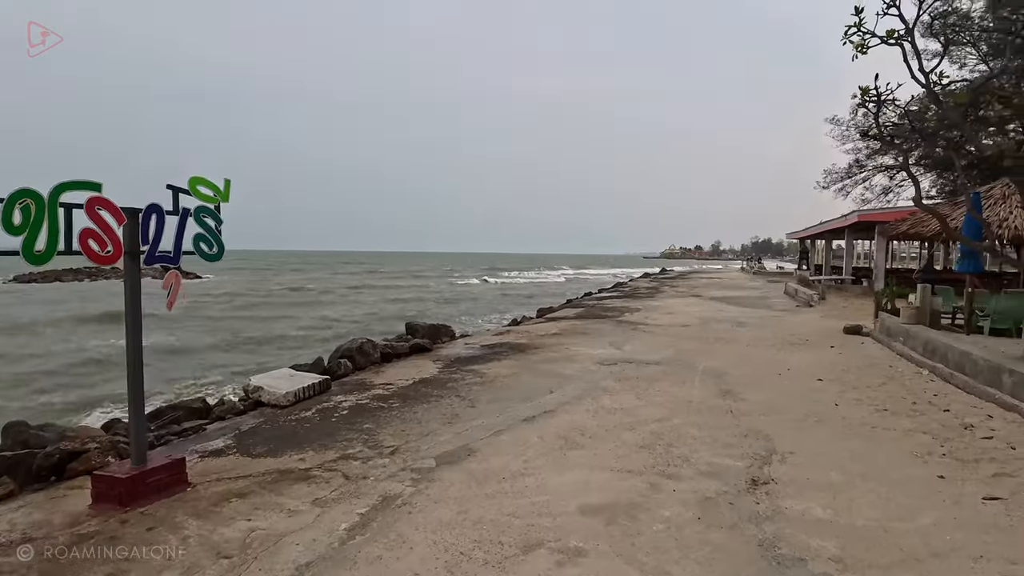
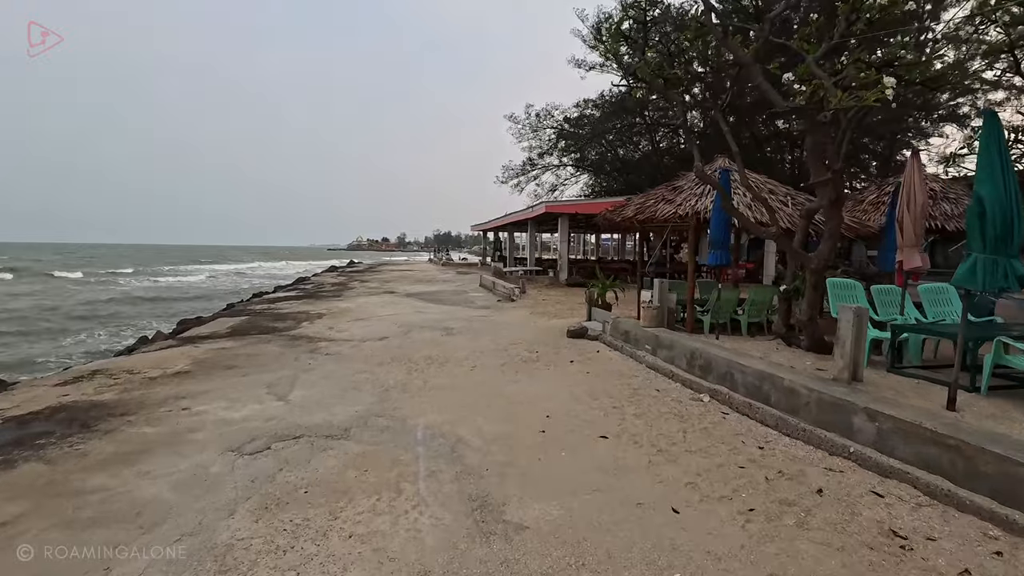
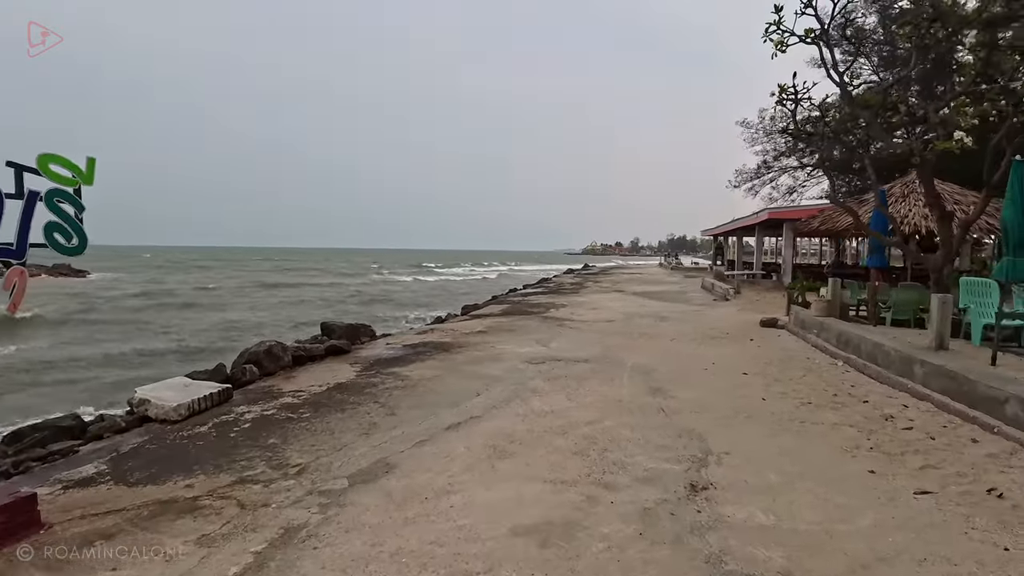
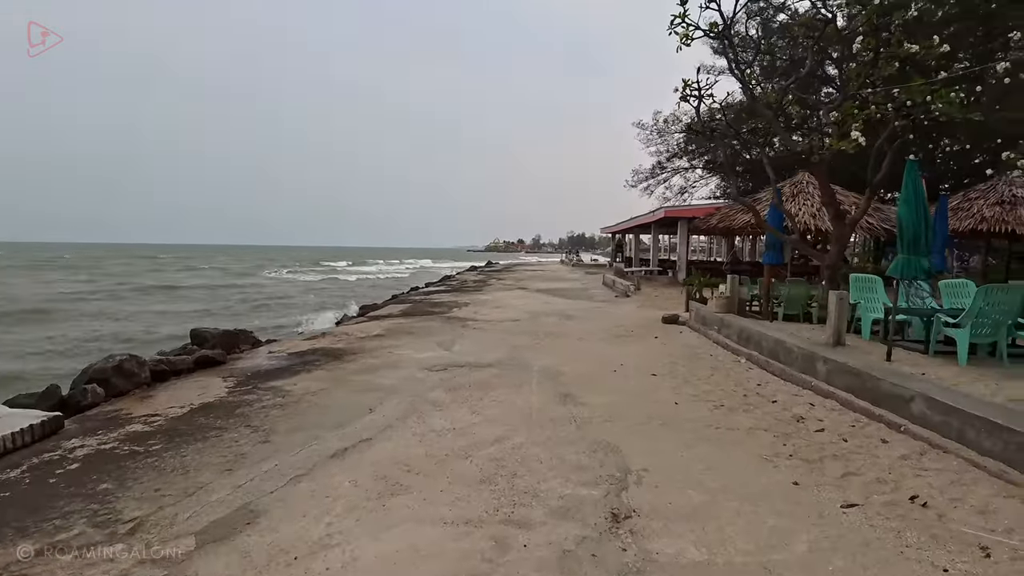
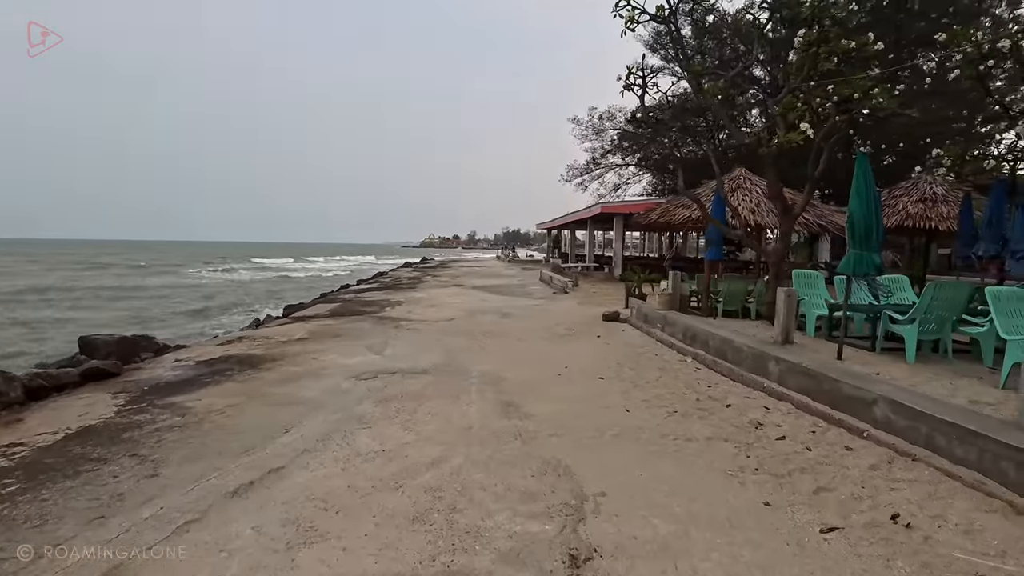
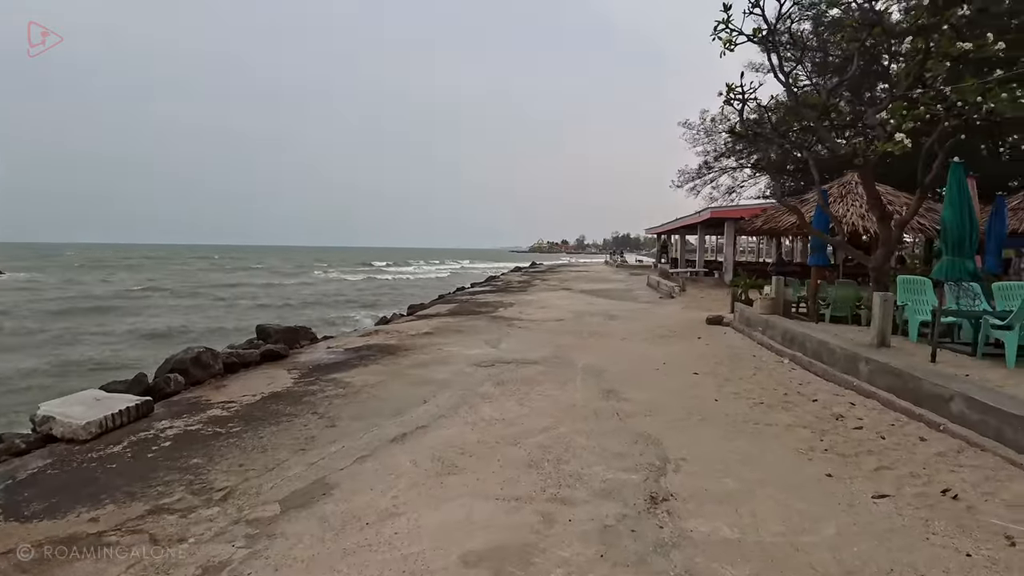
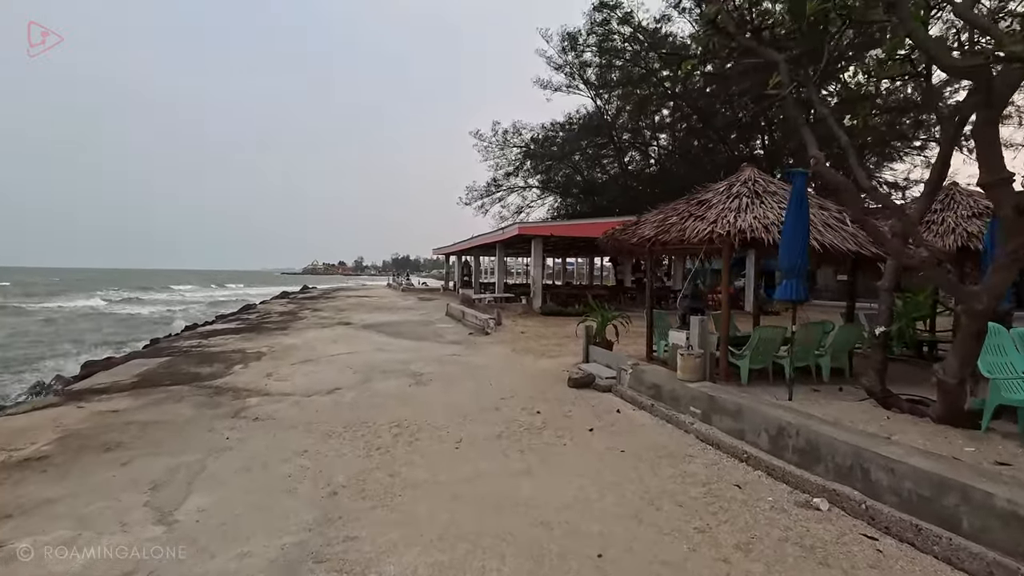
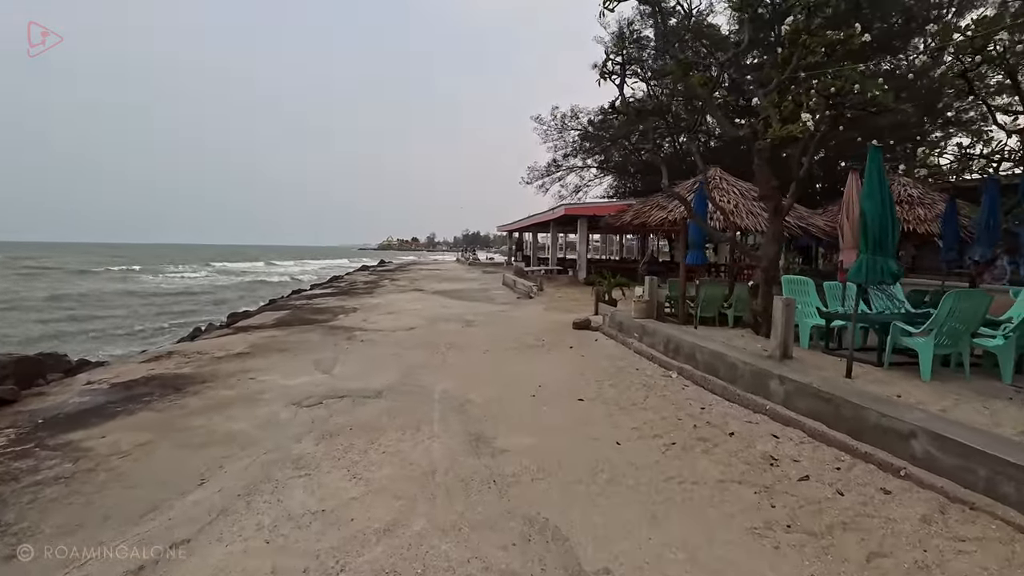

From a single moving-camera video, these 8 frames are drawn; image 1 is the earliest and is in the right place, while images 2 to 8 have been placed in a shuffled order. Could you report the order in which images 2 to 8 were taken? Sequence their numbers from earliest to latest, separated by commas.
3, 6, 4, 5, 8, 2, 7
